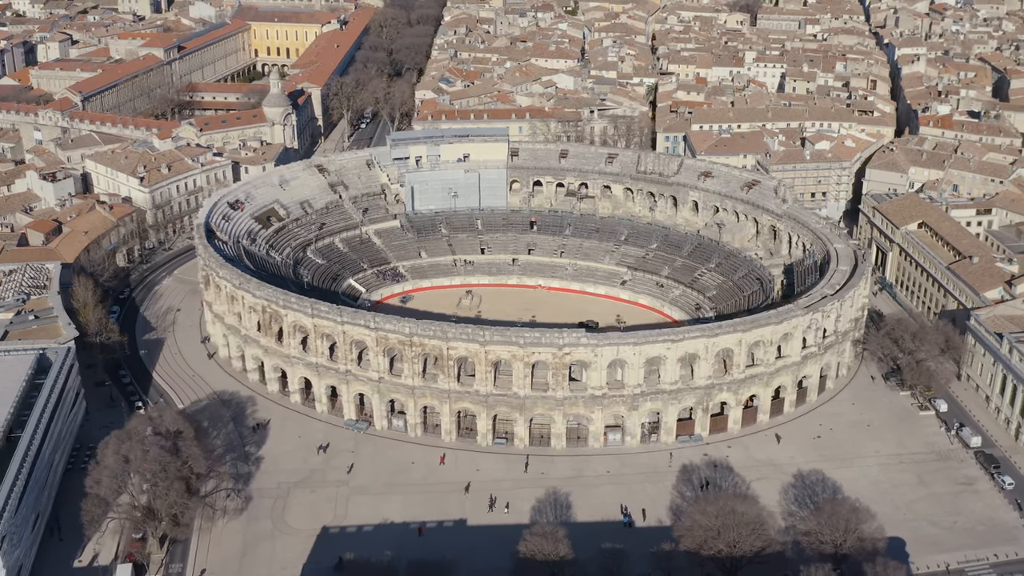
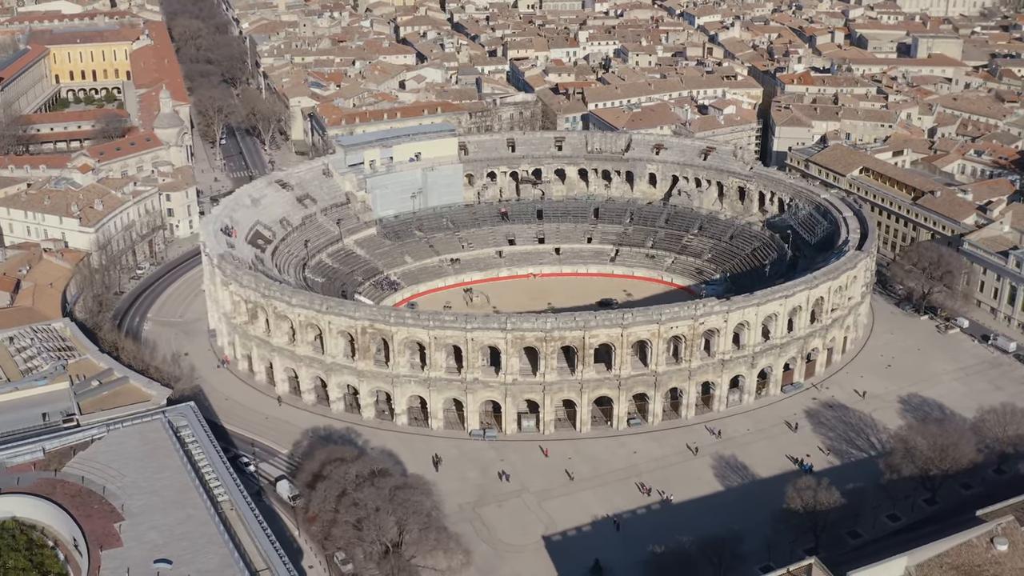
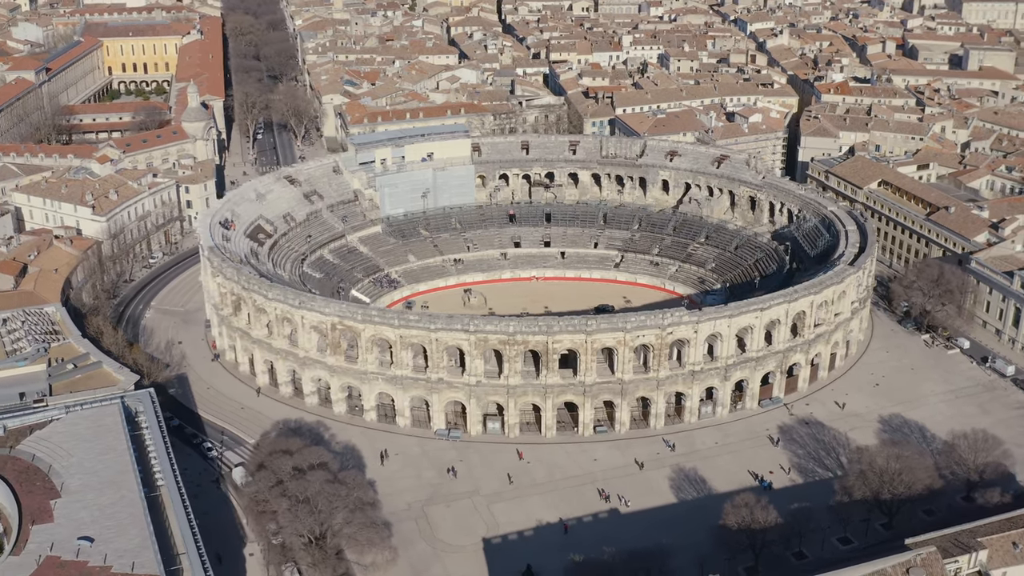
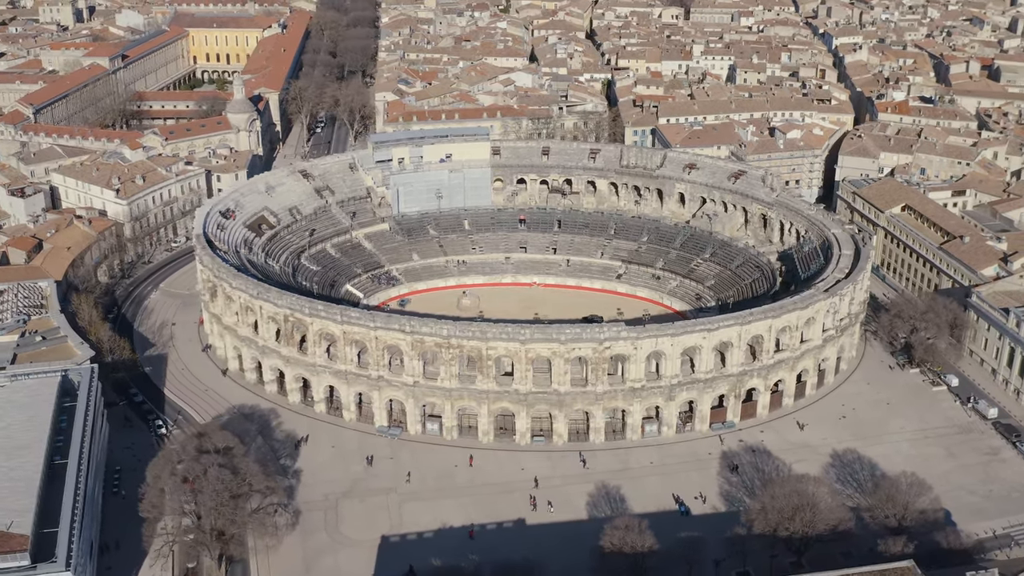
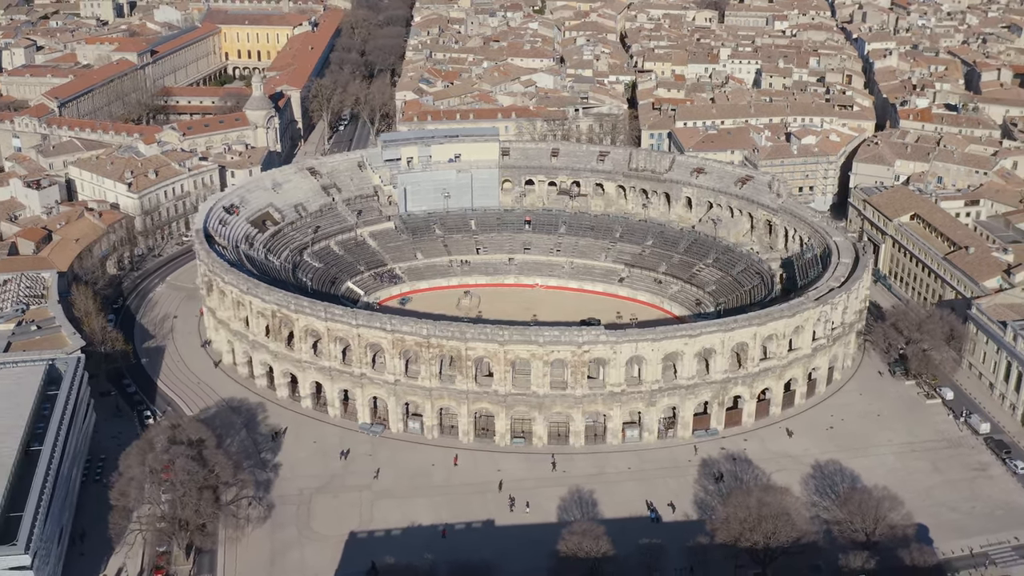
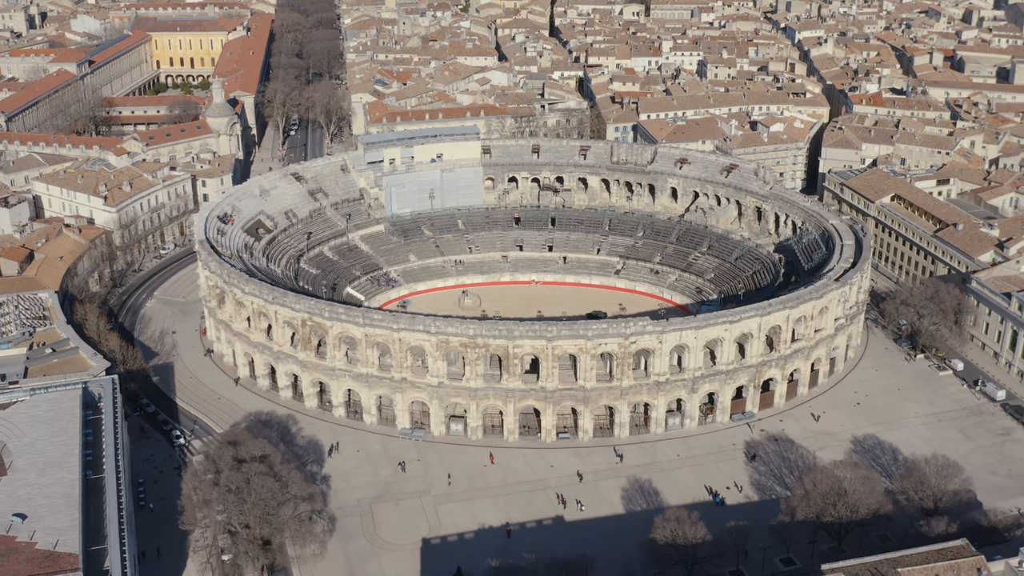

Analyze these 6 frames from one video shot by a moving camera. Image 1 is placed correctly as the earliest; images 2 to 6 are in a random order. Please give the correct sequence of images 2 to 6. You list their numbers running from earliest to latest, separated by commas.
5, 4, 6, 3, 2
